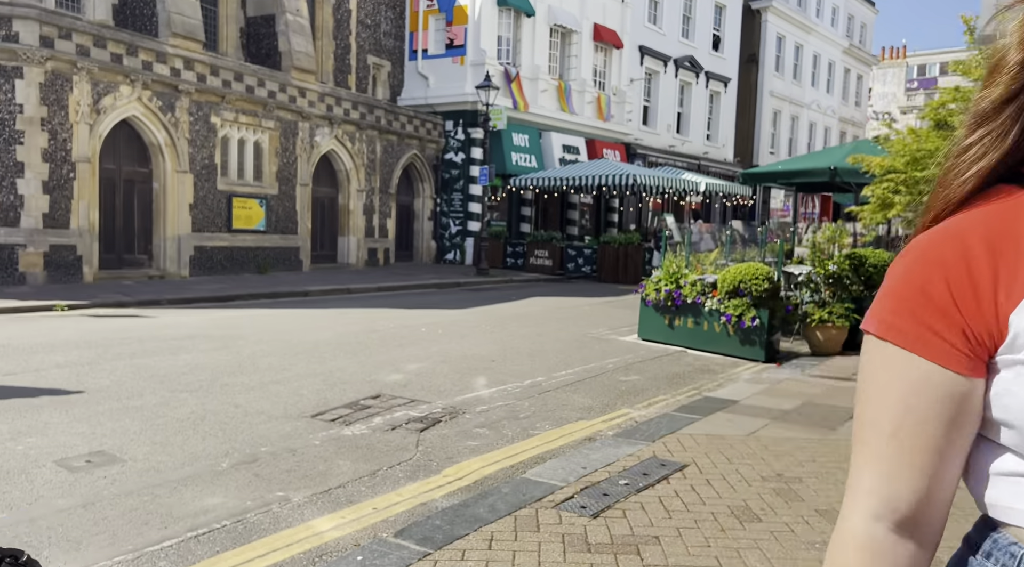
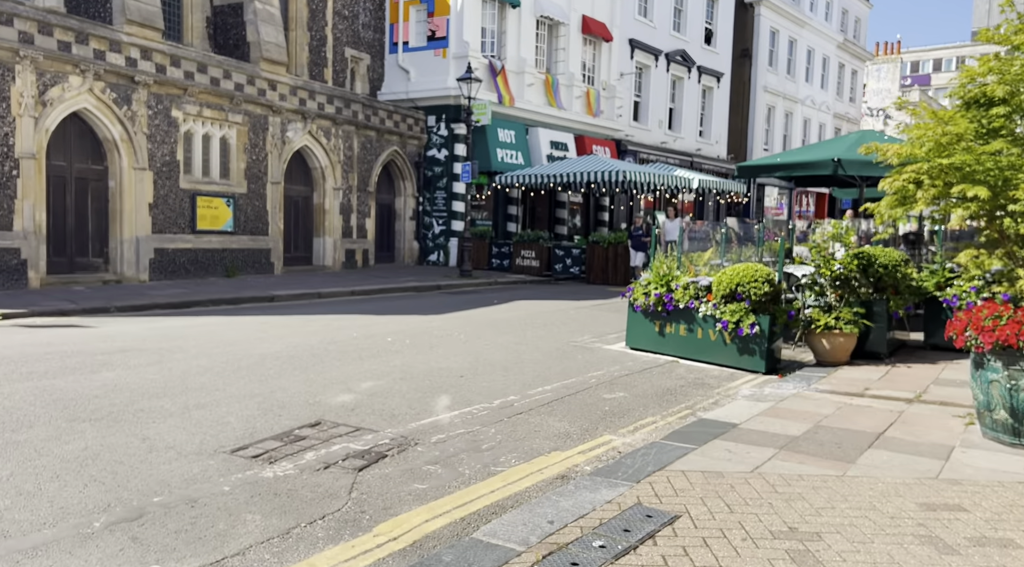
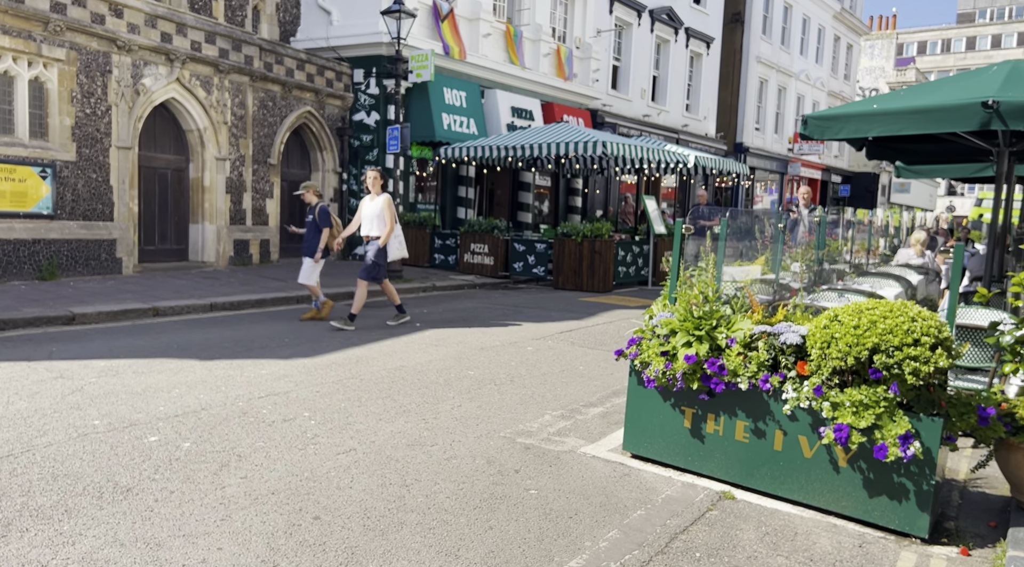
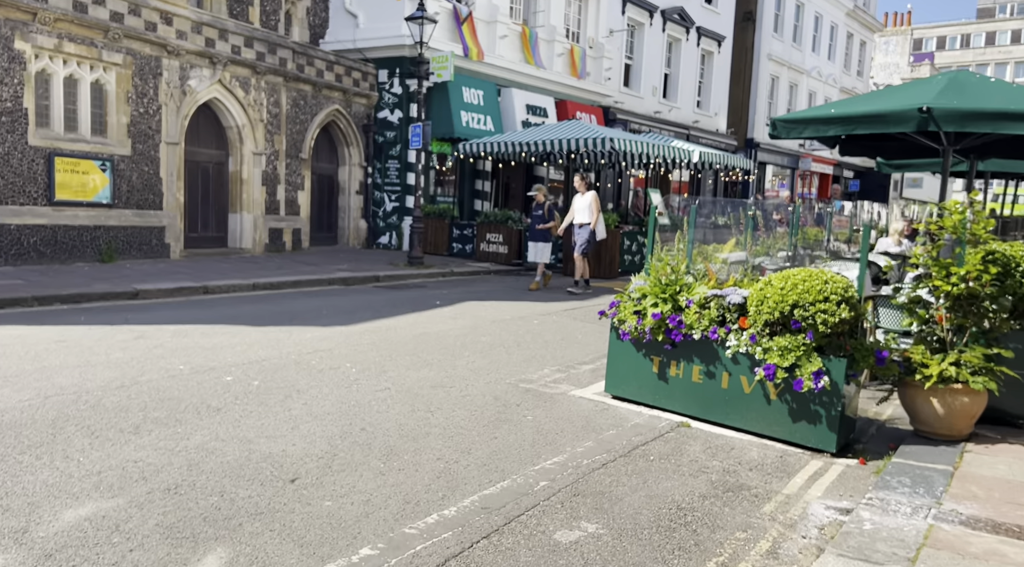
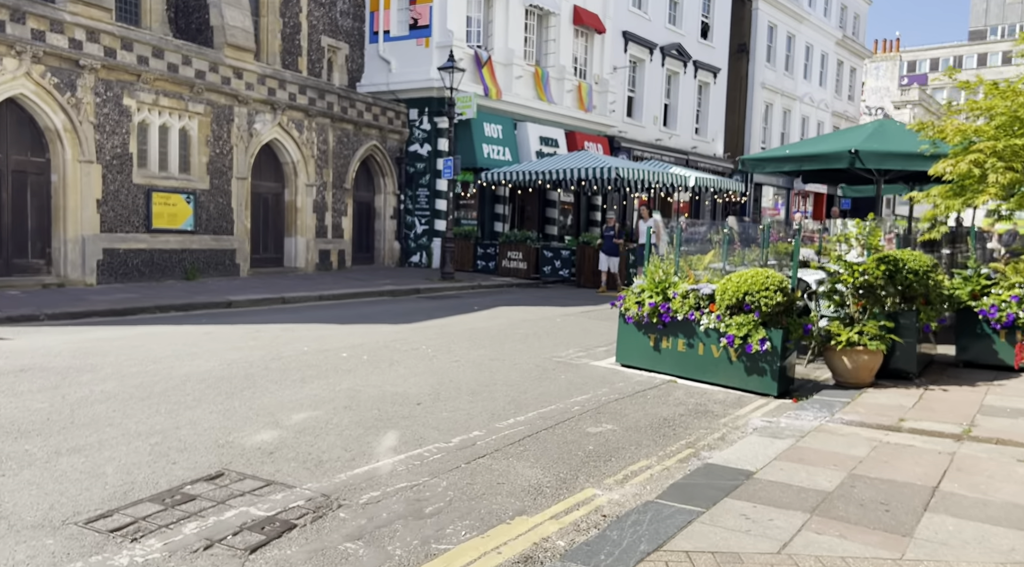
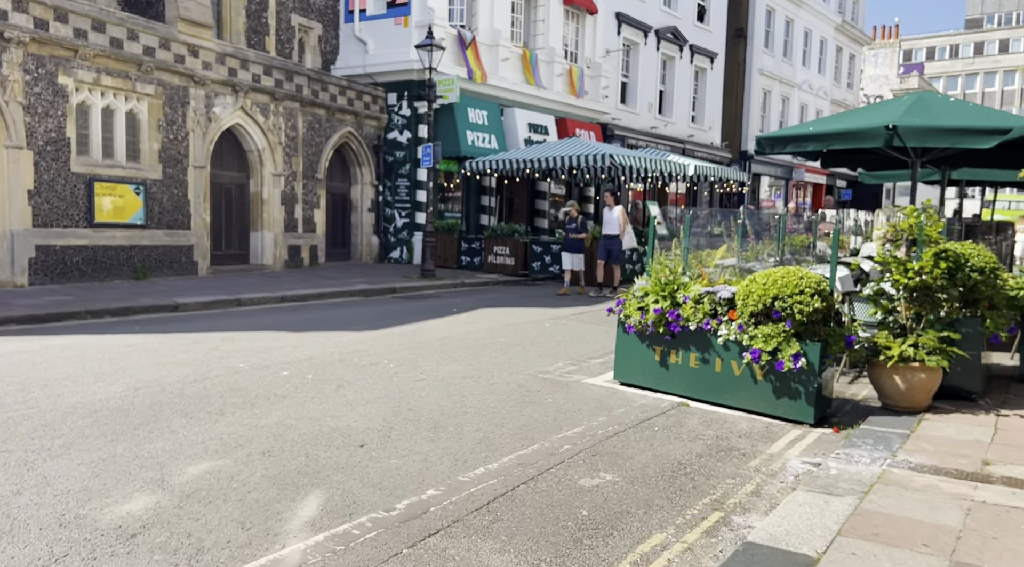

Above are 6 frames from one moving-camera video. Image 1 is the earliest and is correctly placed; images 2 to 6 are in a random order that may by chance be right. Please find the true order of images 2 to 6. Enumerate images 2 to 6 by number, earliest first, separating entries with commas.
2, 5, 6, 4, 3
